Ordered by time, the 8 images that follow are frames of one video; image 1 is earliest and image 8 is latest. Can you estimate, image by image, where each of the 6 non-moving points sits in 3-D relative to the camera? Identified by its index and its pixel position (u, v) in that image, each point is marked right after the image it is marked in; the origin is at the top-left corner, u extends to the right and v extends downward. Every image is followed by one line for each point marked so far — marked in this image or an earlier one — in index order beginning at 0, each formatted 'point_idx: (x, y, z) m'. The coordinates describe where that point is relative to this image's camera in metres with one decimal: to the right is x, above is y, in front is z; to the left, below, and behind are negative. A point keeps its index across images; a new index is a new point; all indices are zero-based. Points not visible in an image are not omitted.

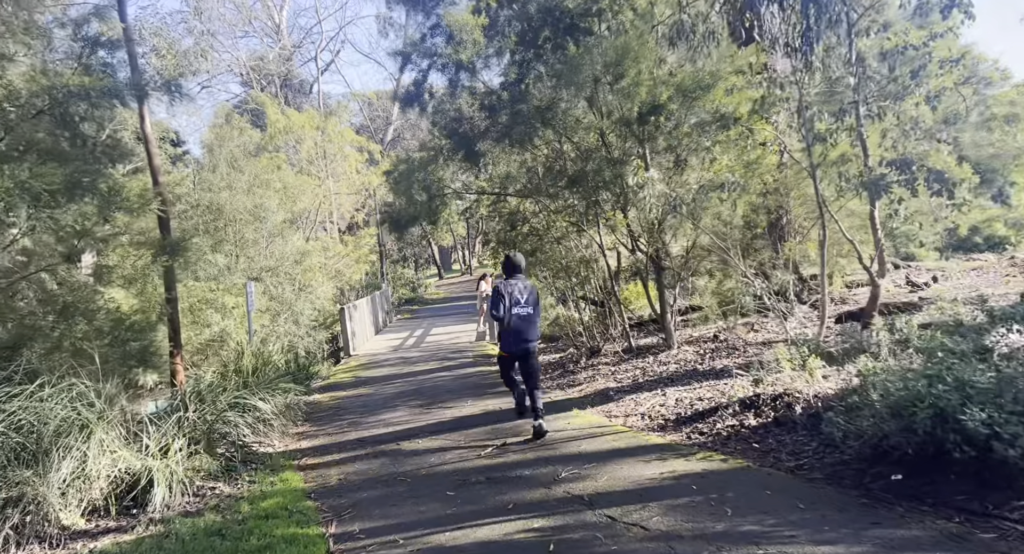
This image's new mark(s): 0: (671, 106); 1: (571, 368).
0: (+1.7, +1.8, +10.6) m
1: (+0.8, -1.3, +13.9) m
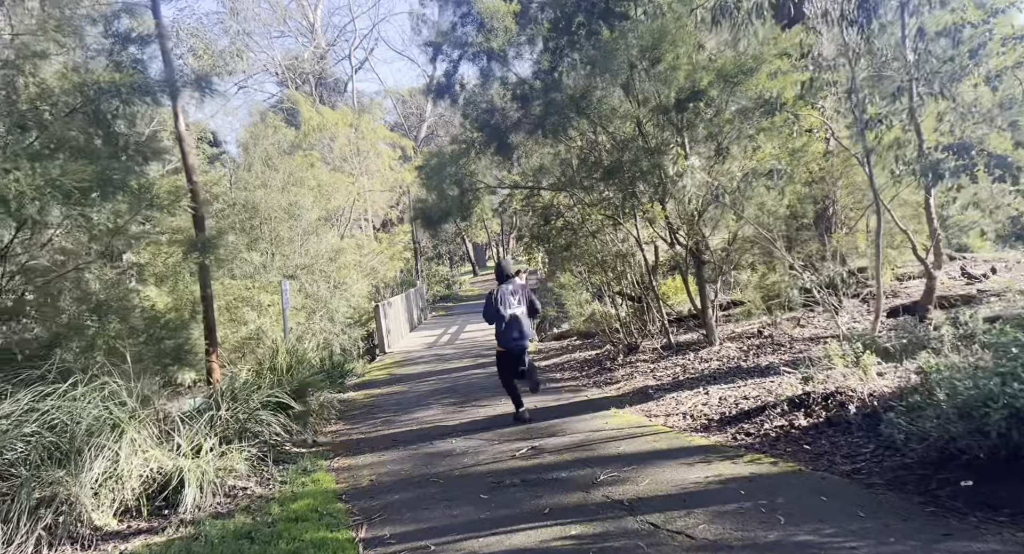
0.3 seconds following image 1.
0: (+2.0, +1.9, +10.2) m
1: (+1.3, -1.2, +13.6) m
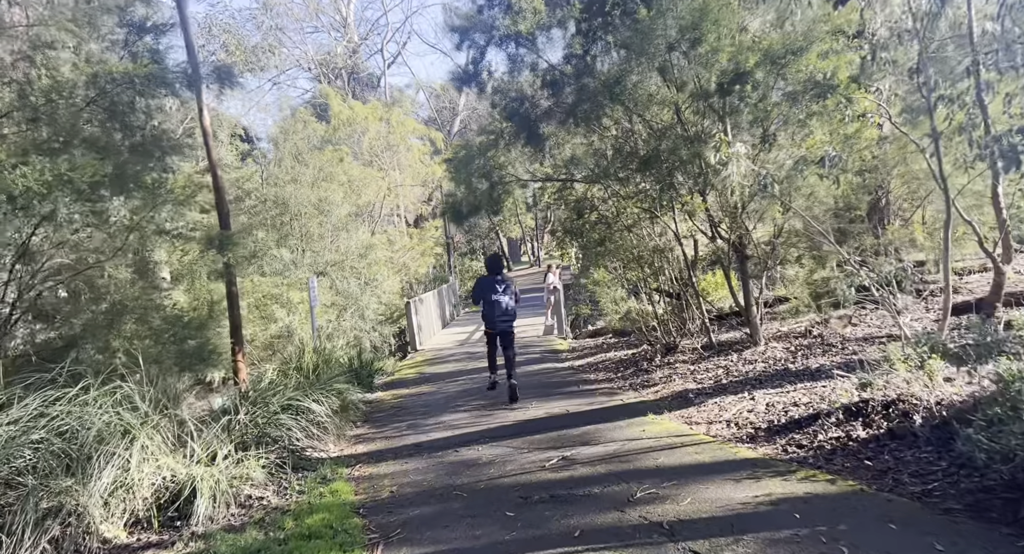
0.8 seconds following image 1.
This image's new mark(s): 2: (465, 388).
0: (+2.3, +1.9, +9.6) m
1: (+1.7, -1.1, +13.0) m
2: (-0.6, -1.5, +13.9) m
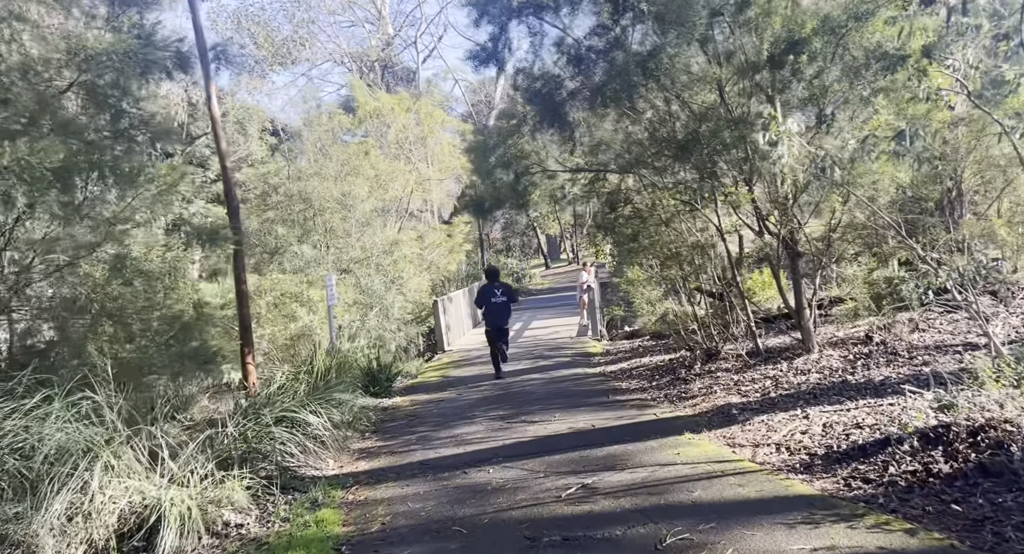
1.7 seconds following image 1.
0: (+2.5, +1.9, +8.4) m
1: (+2.0, -1.1, +11.8) m
2: (-0.3, -1.5, +12.9) m
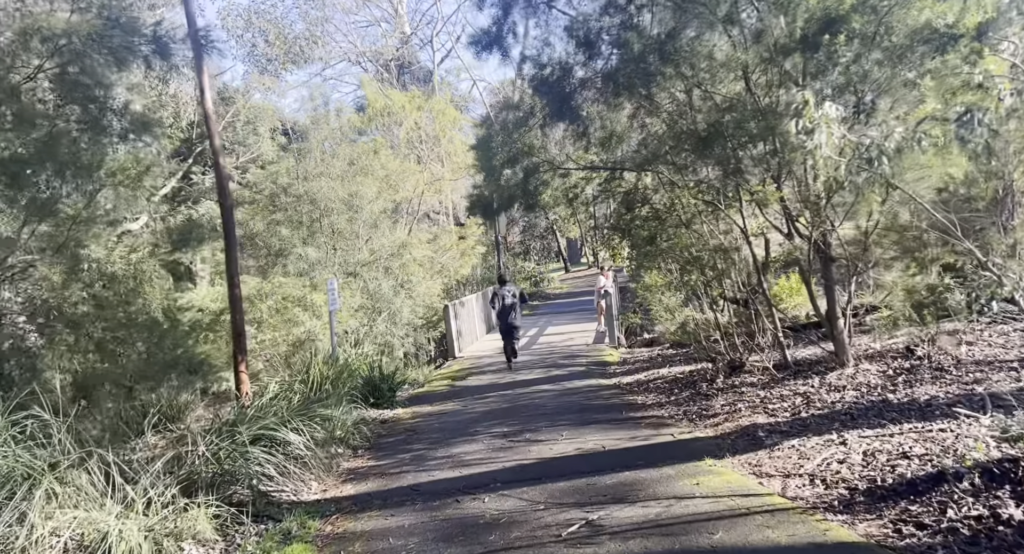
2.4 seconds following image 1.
0: (+2.5, +1.9, +7.5) m
1: (+2.1, -1.2, +10.9) m
2: (-0.2, -1.6, +12.0) m
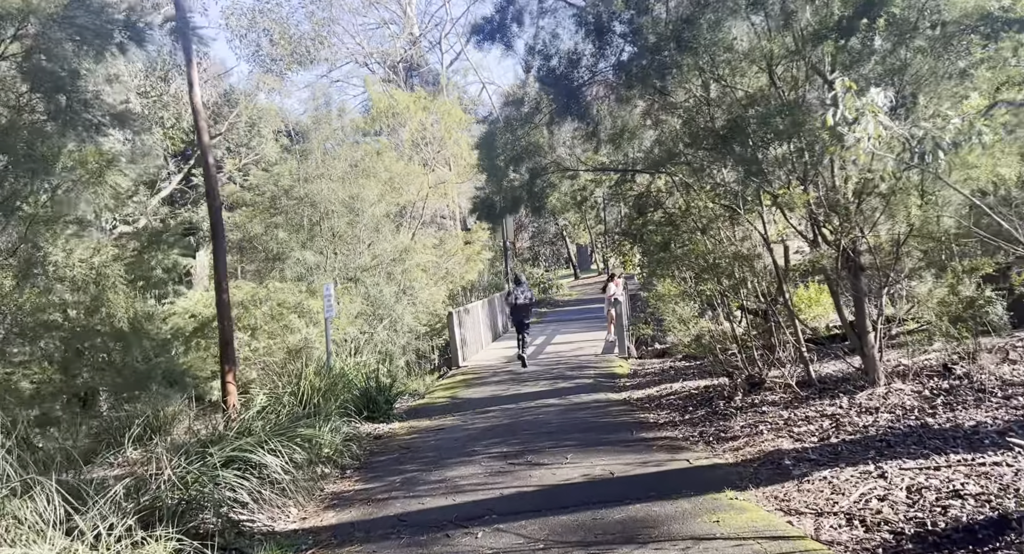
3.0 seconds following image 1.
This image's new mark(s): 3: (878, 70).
0: (+2.5, +1.8, +6.7) m
1: (+2.1, -1.3, +10.1) m
2: (-0.2, -1.6, +11.2) m
3: (+2.8, +1.6, +7.8) m
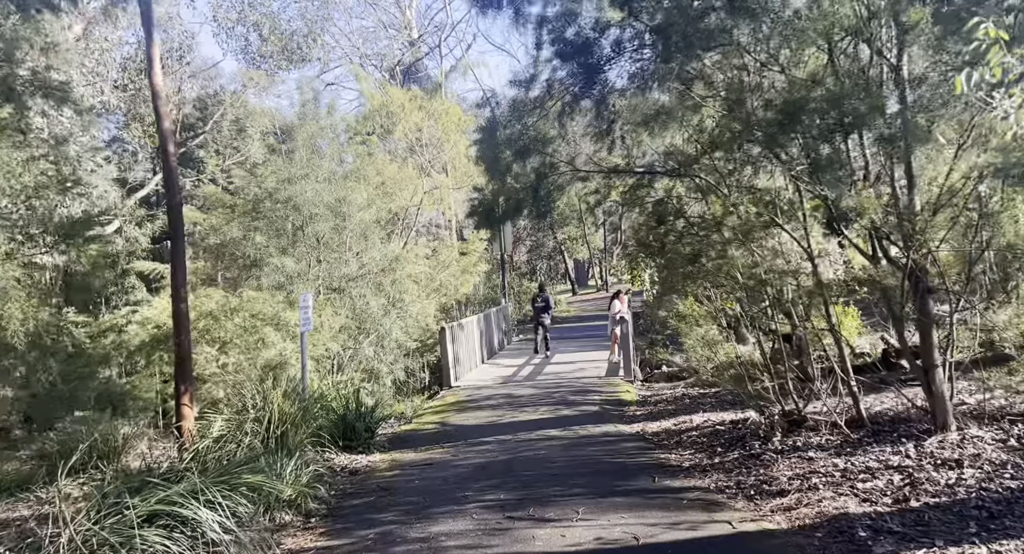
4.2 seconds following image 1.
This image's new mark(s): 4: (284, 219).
0: (+2.6, +1.7, +5.2) m
1: (+2.1, -1.5, +8.6) m
2: (-0.2, -1.8, +9.7) m
3: (+2.9, +1.4, +6.3) m
4: (-3.9, +1.0, +17.1) m
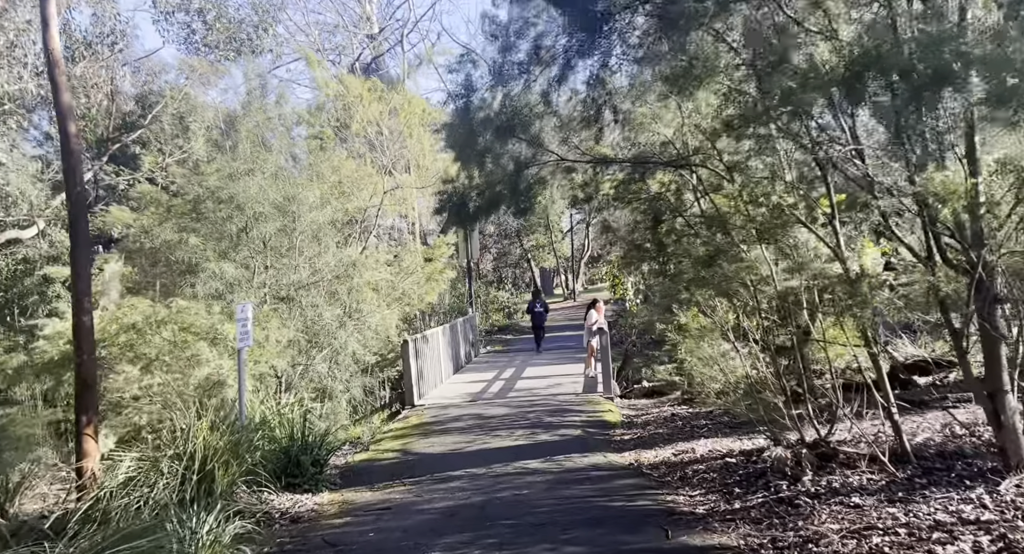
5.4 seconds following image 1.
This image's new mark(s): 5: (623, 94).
0: (+2.5, +1.7, +3.7) m
1: (+1.9, -1.5, +7.0) m
2: (-0.4, -1.8, +8.1) m
3: (+2.8, +1.4, +4.8) m
4: (-4.3, +0.9, +15.4) m
5: (+0.8, +1.3, +6.9) m
